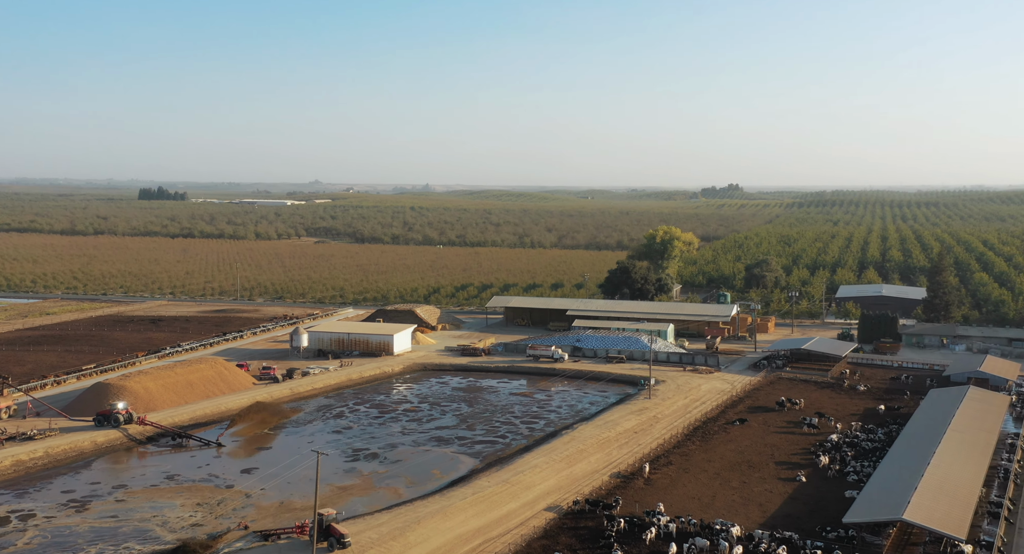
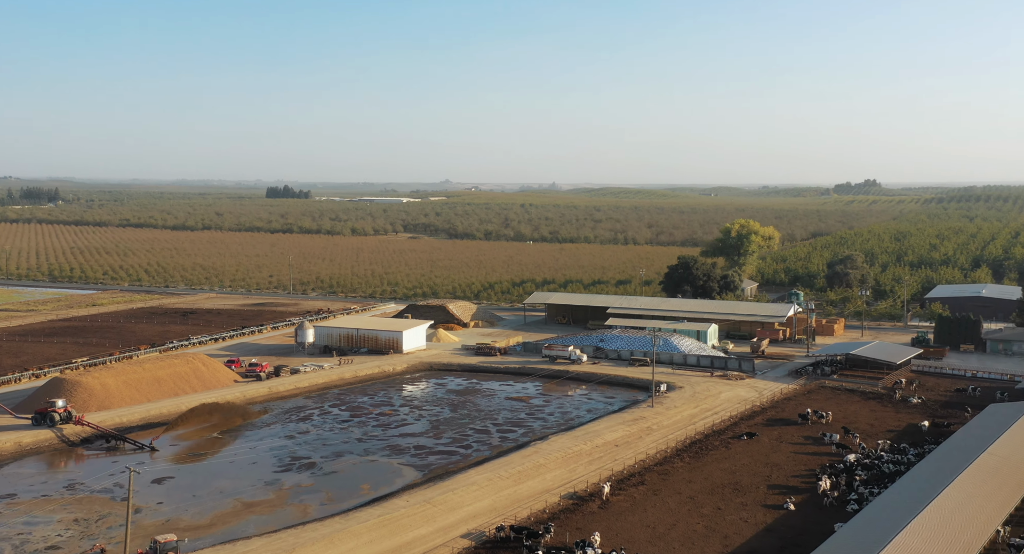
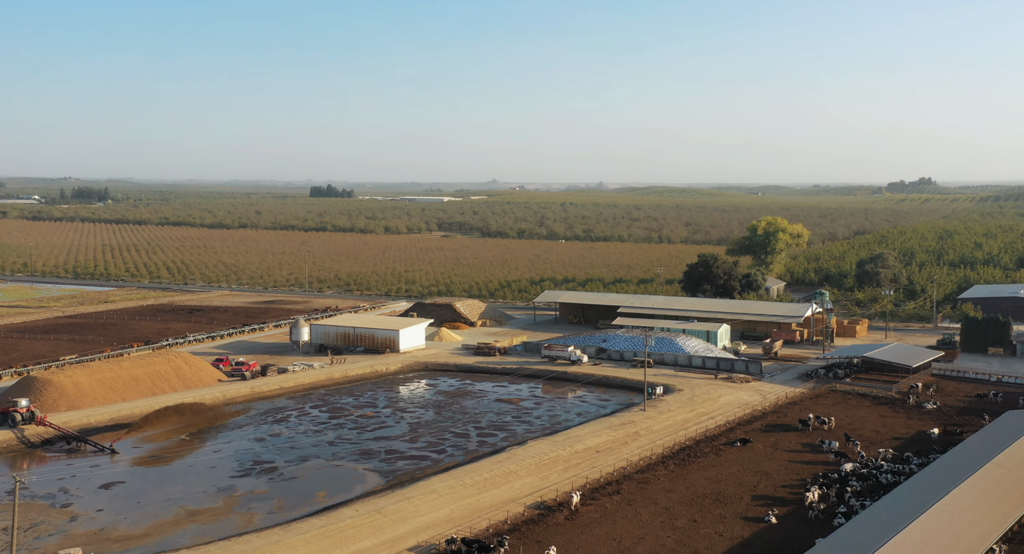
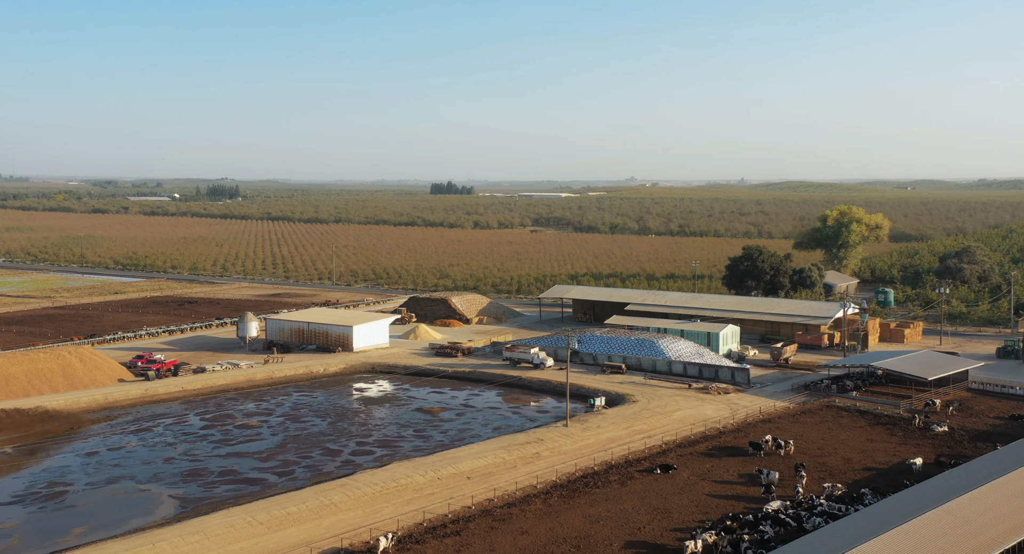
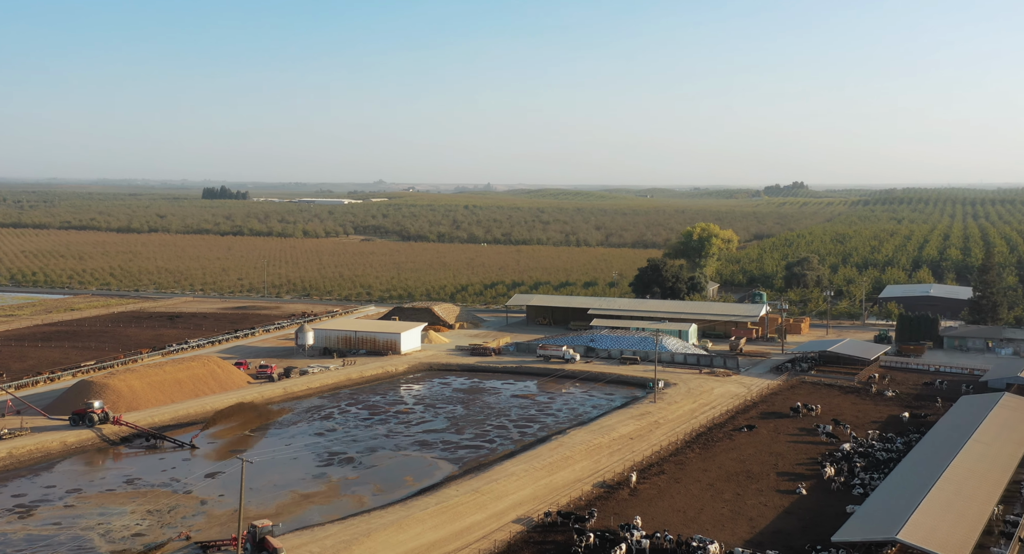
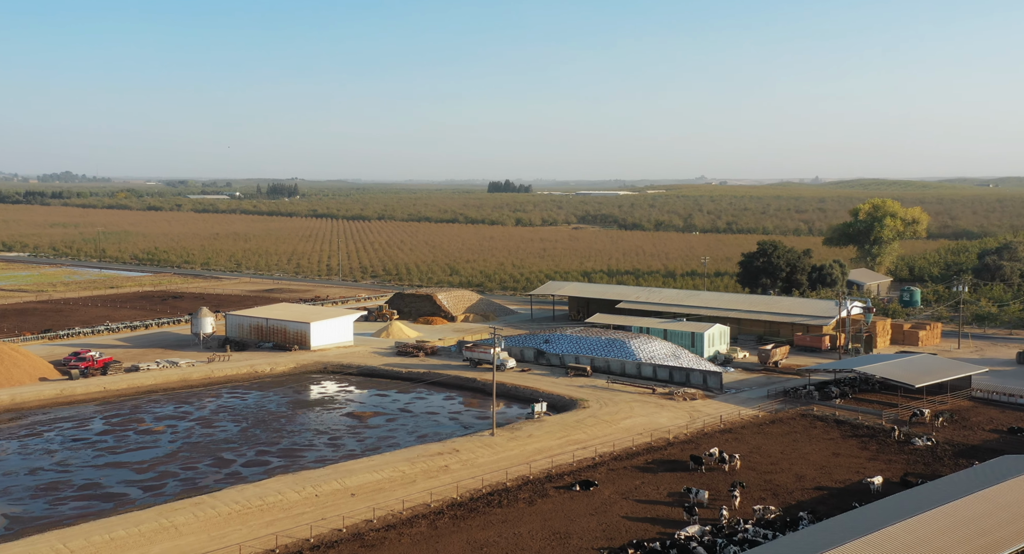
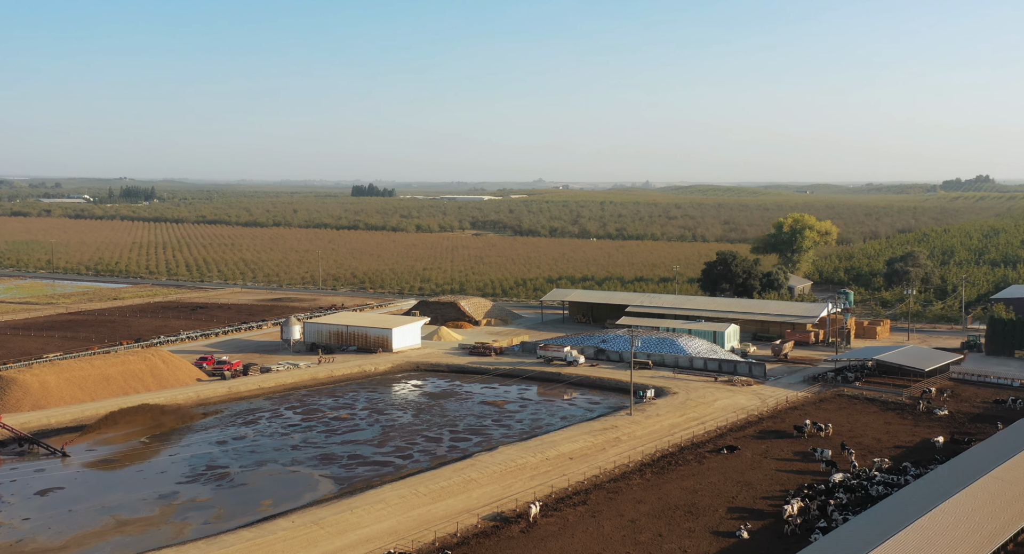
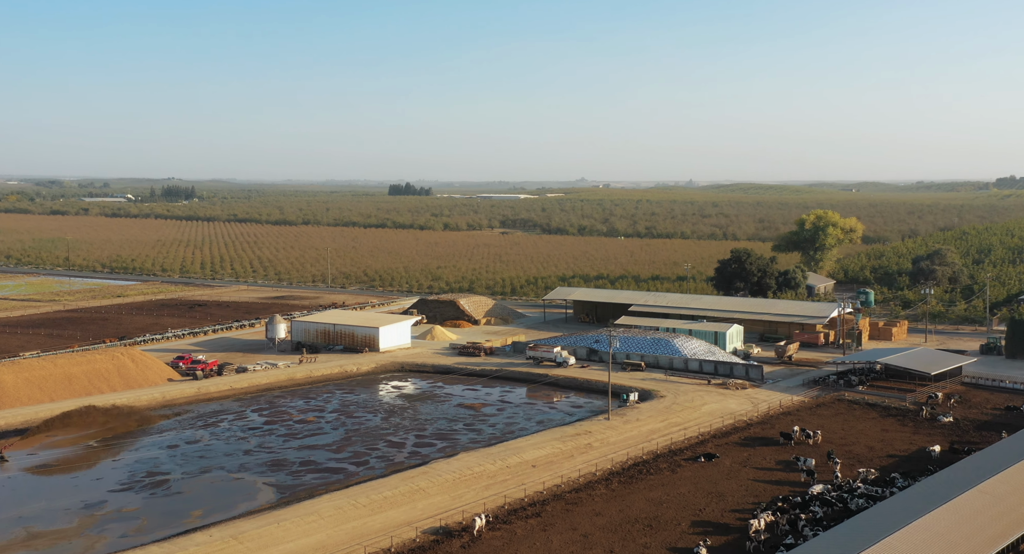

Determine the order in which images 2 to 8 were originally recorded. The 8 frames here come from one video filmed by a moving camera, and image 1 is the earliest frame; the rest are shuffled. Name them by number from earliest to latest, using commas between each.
5, 2, 3, 7, 8, 4, 6
